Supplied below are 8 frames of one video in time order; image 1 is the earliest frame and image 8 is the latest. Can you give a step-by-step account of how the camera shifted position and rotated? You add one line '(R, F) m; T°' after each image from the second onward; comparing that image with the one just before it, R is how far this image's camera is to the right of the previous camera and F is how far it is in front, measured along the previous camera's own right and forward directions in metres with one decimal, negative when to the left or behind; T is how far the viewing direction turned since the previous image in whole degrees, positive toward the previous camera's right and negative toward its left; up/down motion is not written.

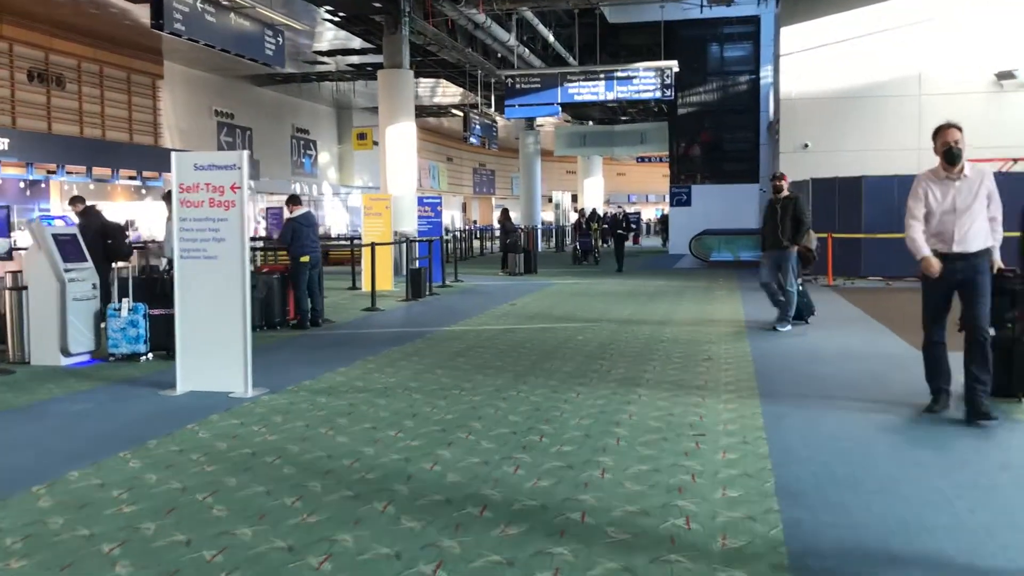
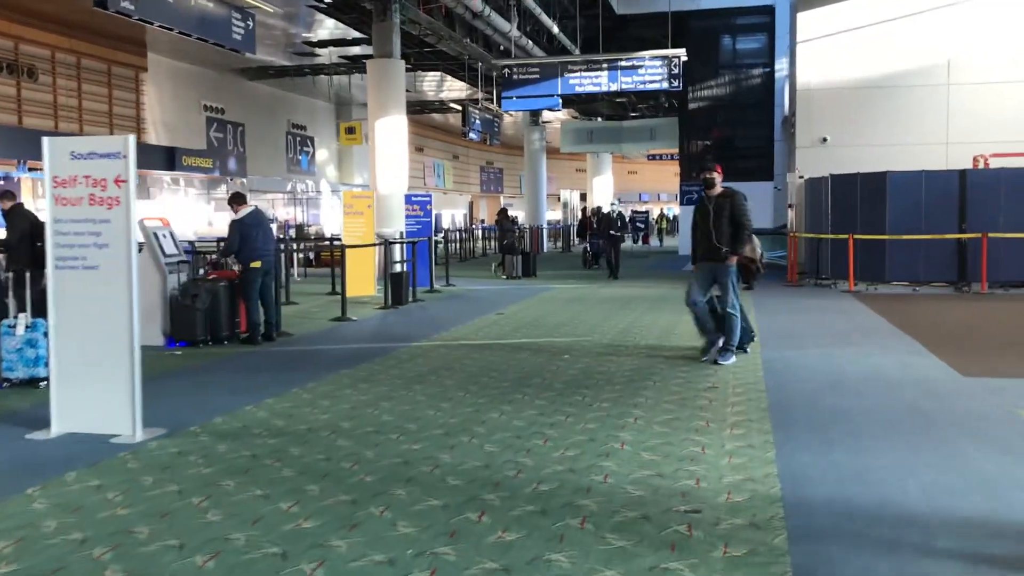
(+0.3, +1.3) m; -1°
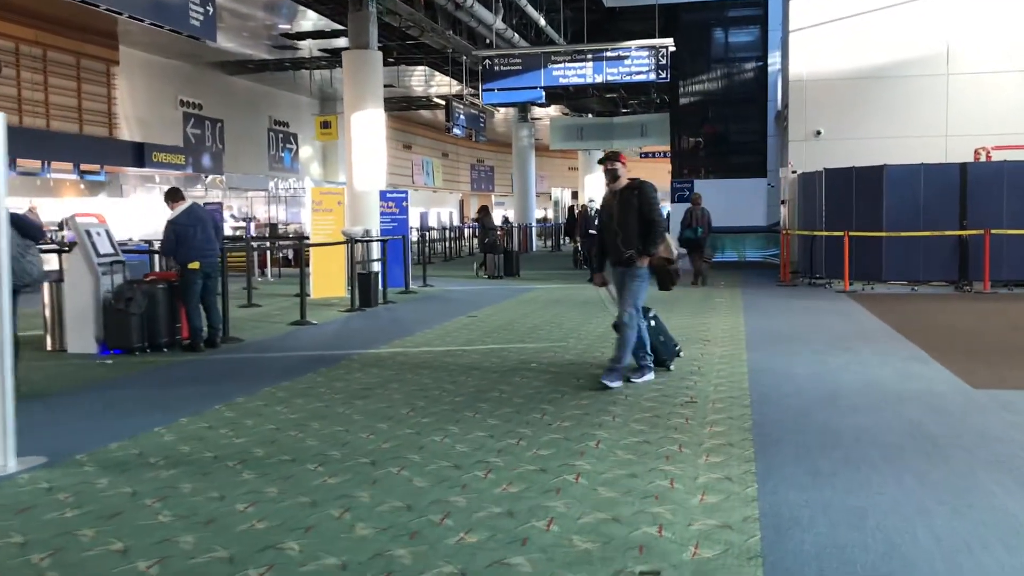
(+0.3, +0.8) m; 0°
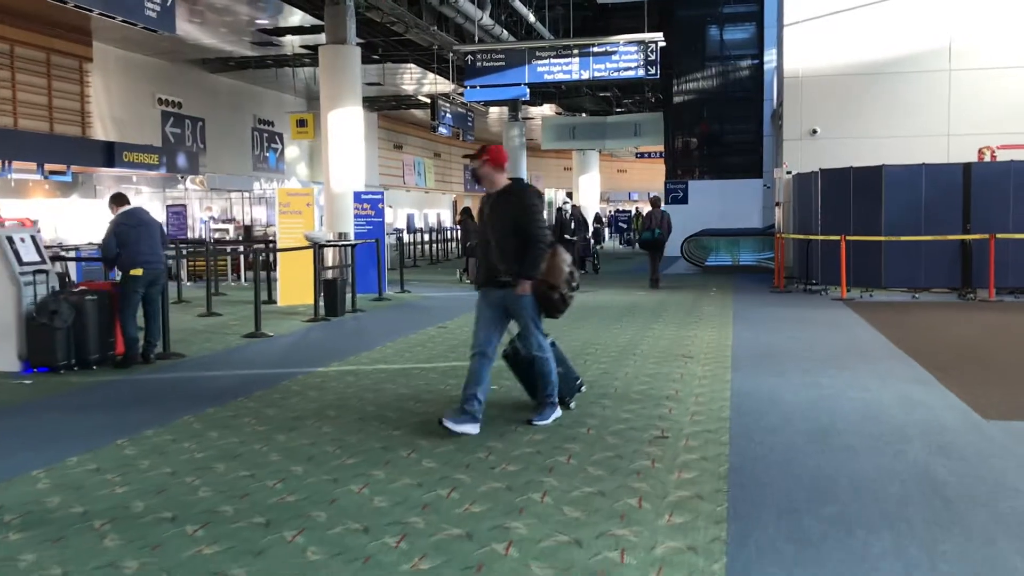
(+0.3, +0.7) m; 0°
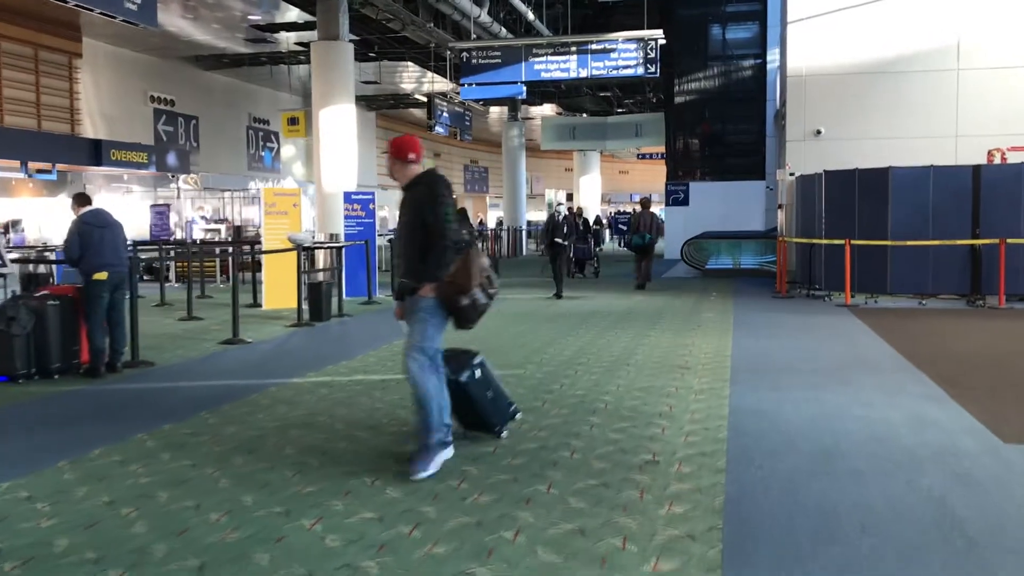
(+0.1, +0.4) m; 0°
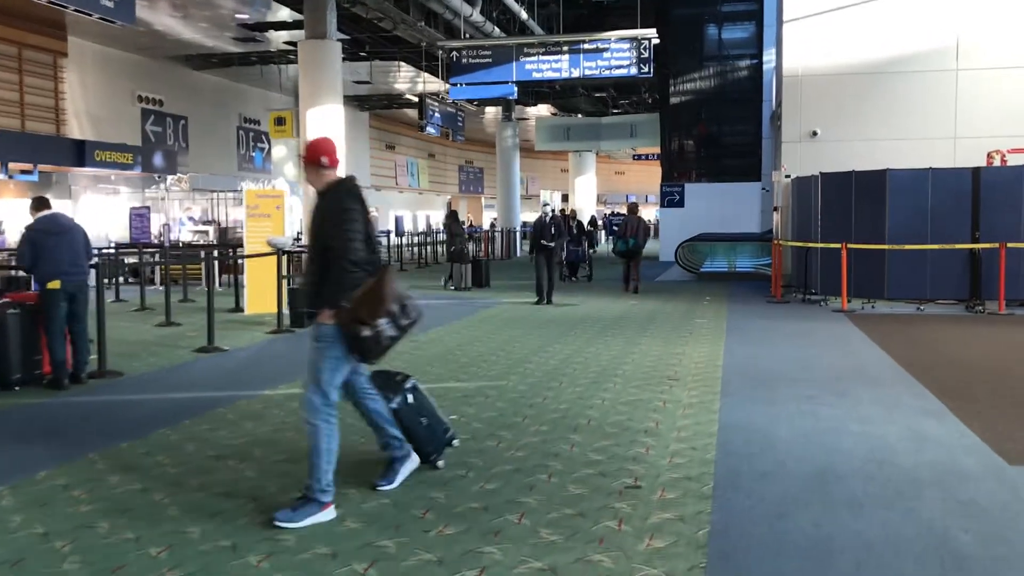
(+0.1, +0.3) m; 0°
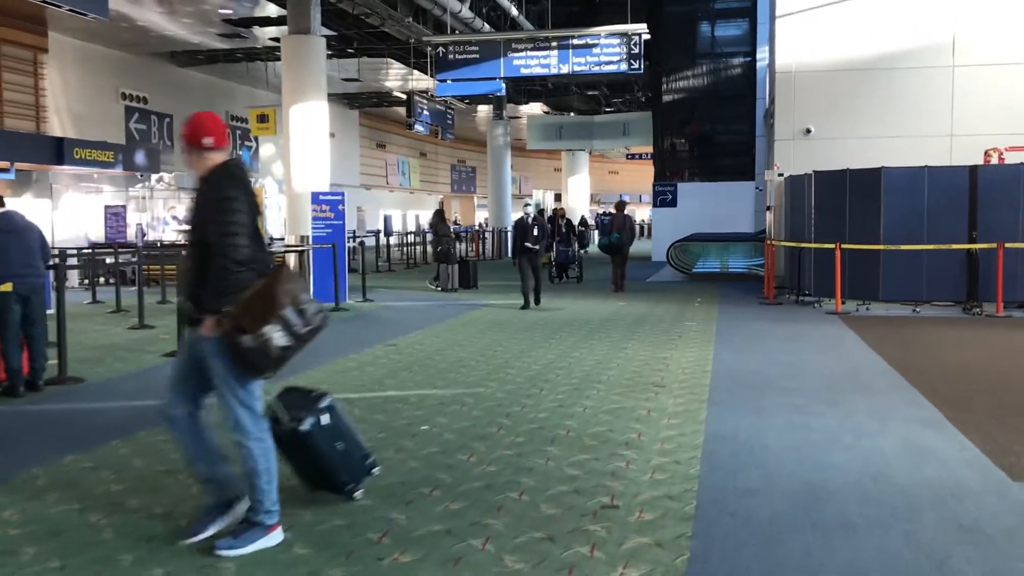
(+0.1, +0.3) m; 0°
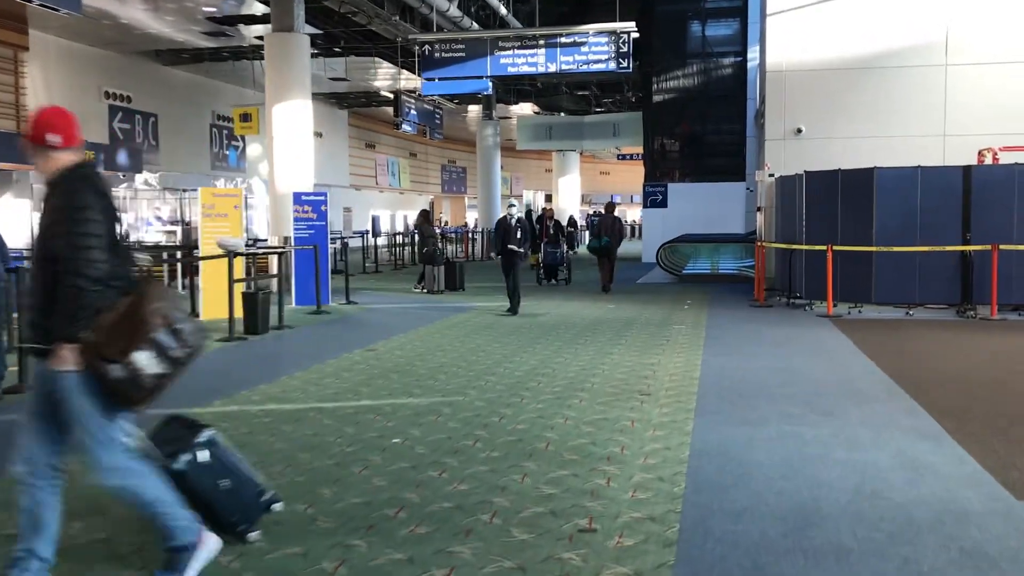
(+0.1, +0.3) m; 0°
